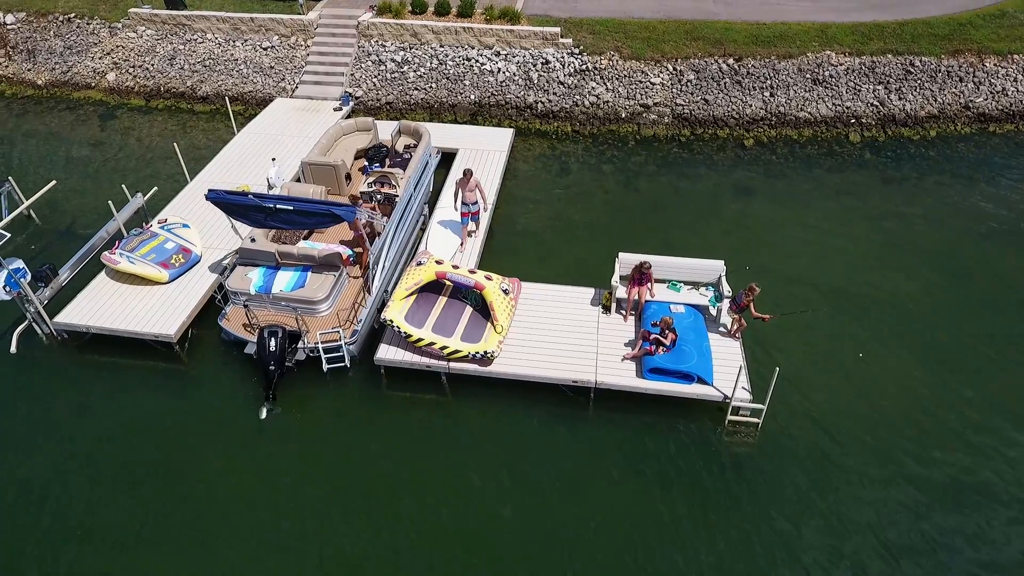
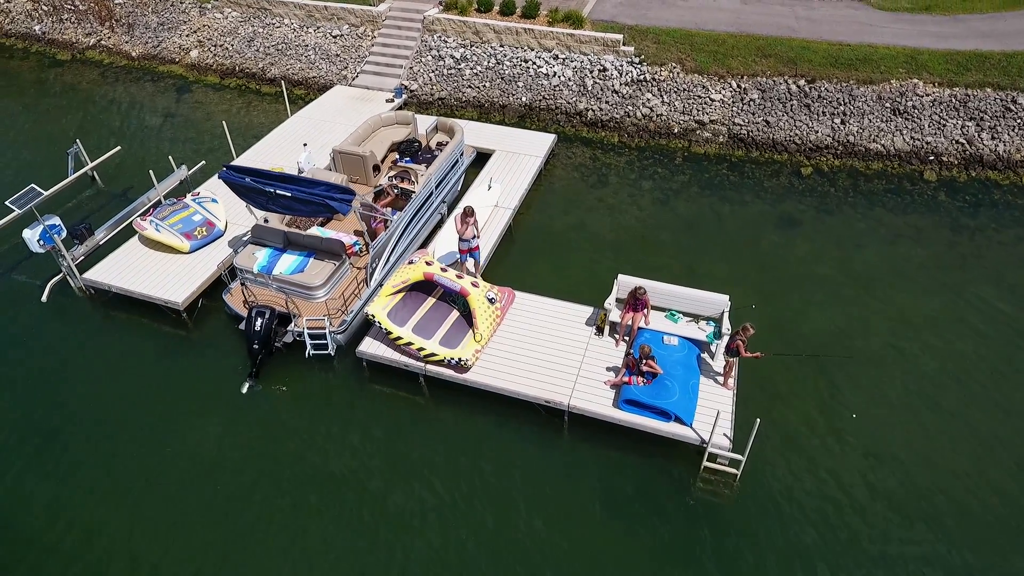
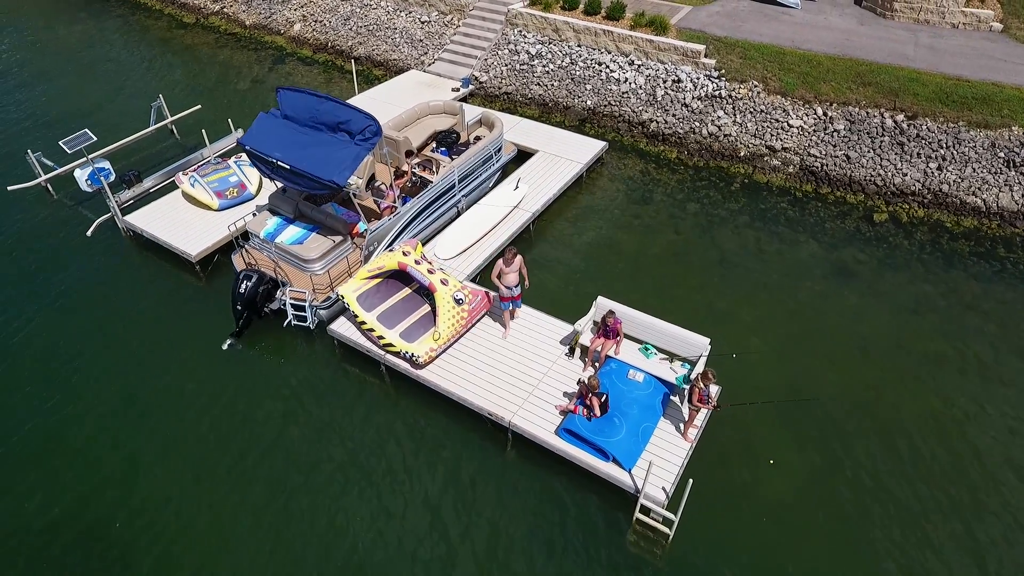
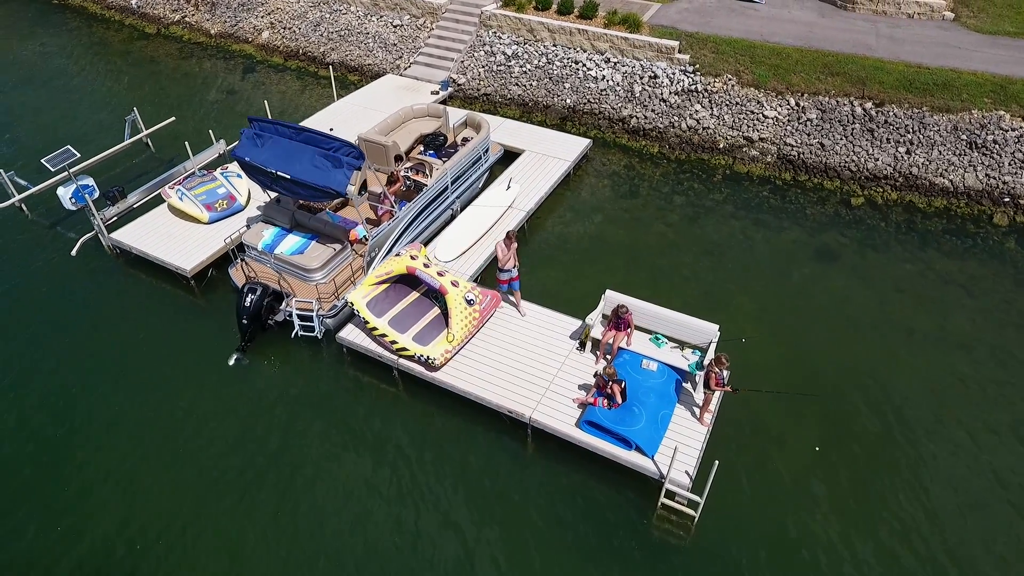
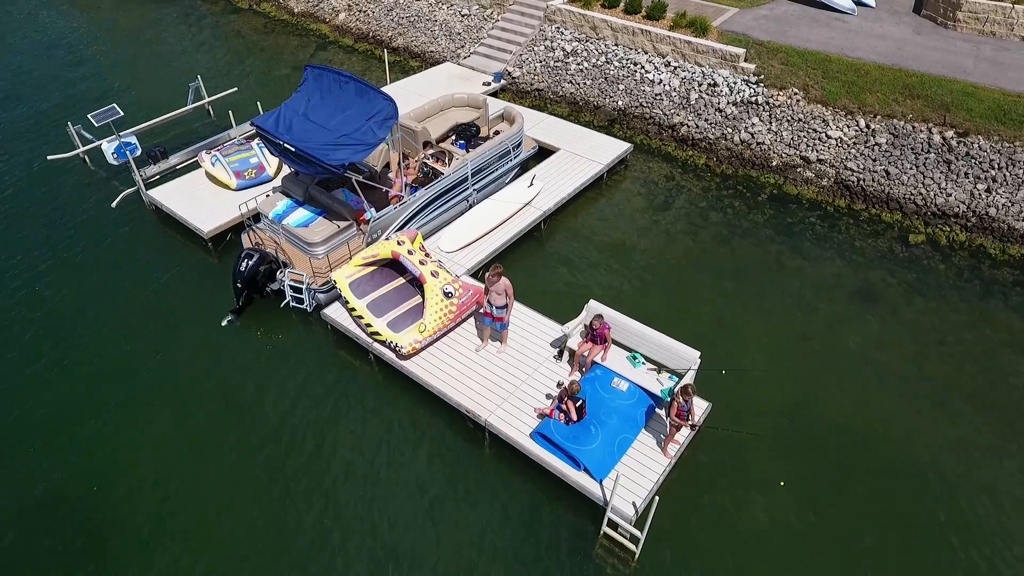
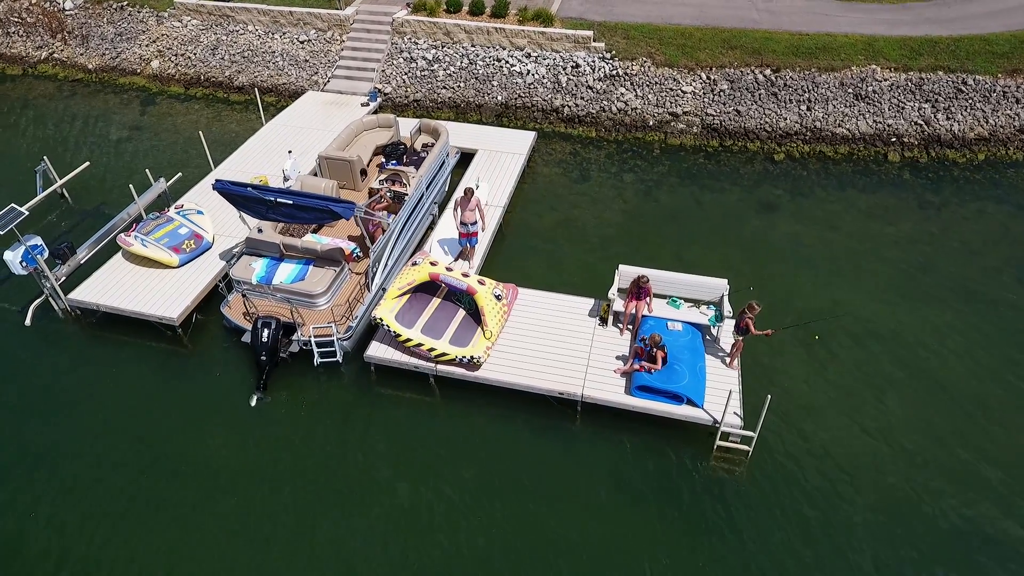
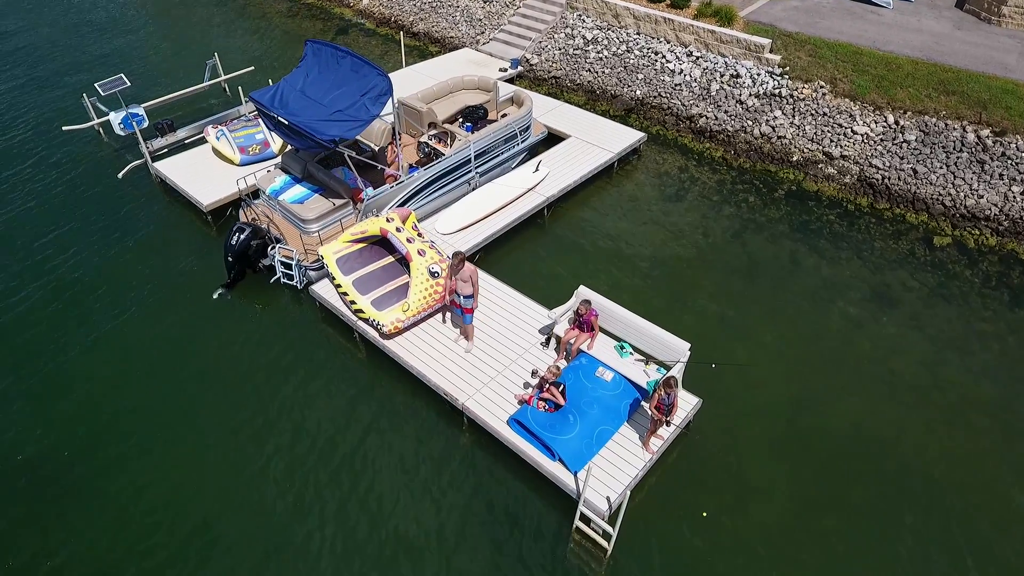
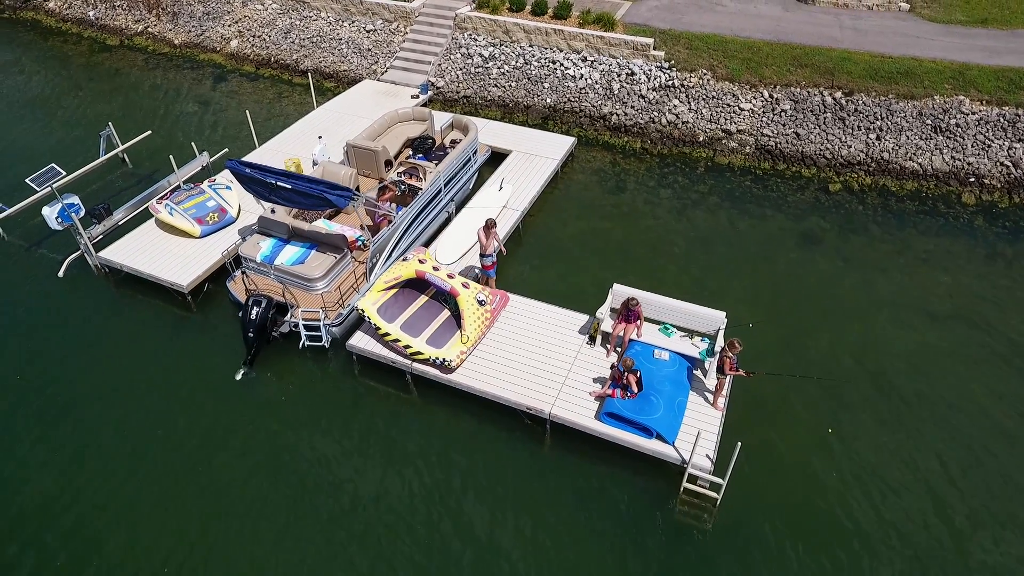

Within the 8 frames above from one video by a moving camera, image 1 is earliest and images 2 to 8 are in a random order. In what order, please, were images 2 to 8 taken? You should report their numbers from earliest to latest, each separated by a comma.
6, 2, 8, 4, 3, 5, 7
